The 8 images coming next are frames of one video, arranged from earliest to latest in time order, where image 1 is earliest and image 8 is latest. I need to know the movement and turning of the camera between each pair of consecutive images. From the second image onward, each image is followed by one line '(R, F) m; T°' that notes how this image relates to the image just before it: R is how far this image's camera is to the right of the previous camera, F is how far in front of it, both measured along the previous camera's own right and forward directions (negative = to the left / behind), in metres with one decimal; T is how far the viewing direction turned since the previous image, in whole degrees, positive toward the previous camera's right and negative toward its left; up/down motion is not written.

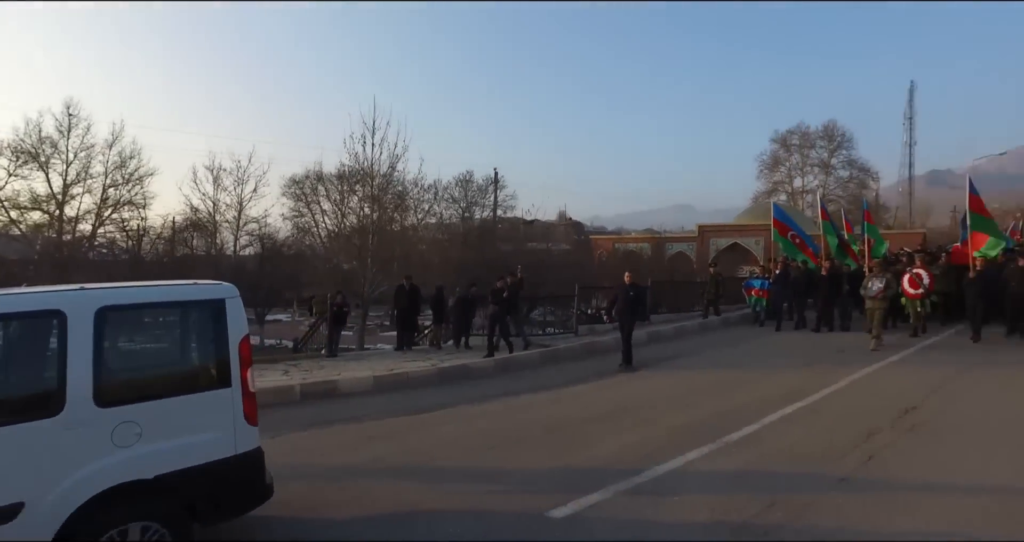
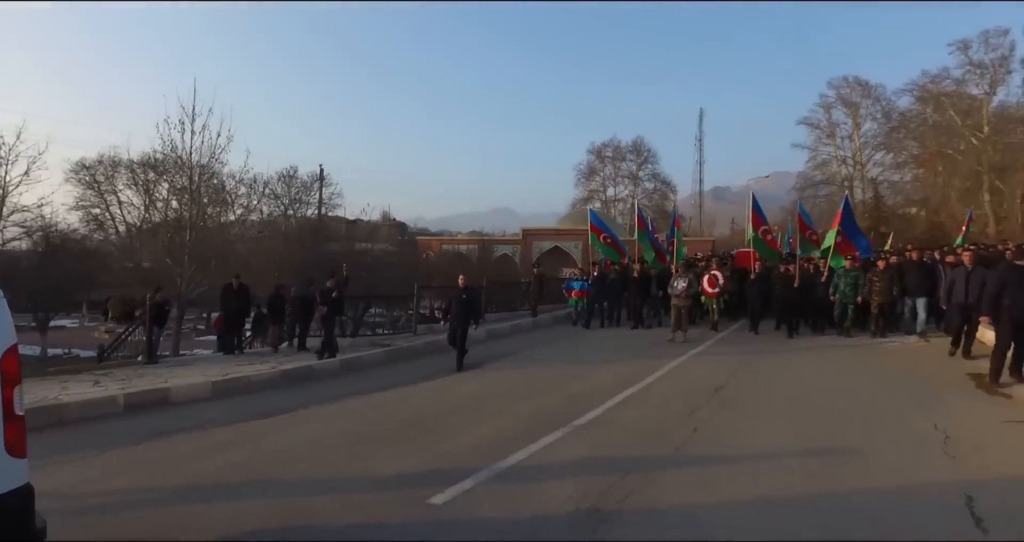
(-0.4, -0.3) m; +15°
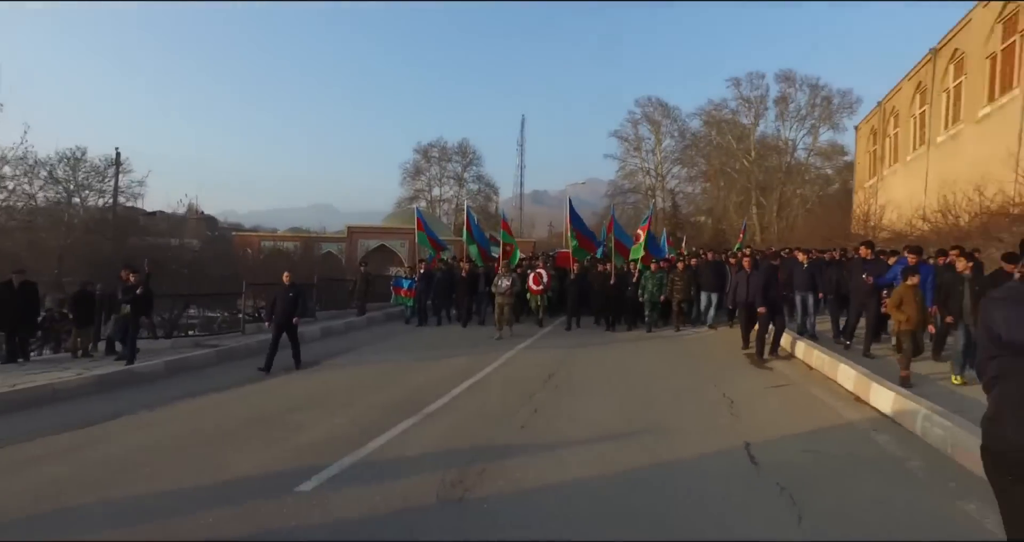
(-0.3, -0.4) m; +15°
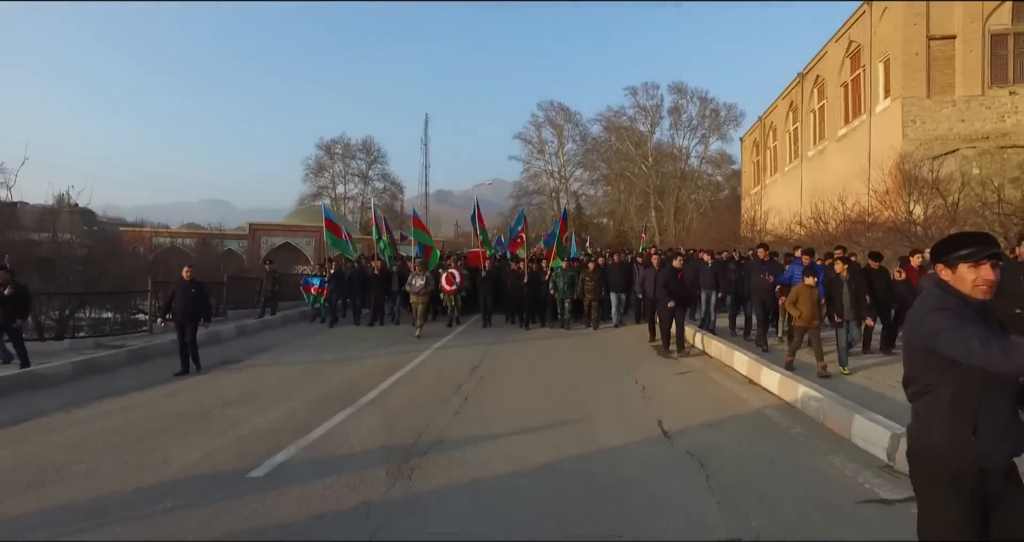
(-0.3, -0.4) m; +8°
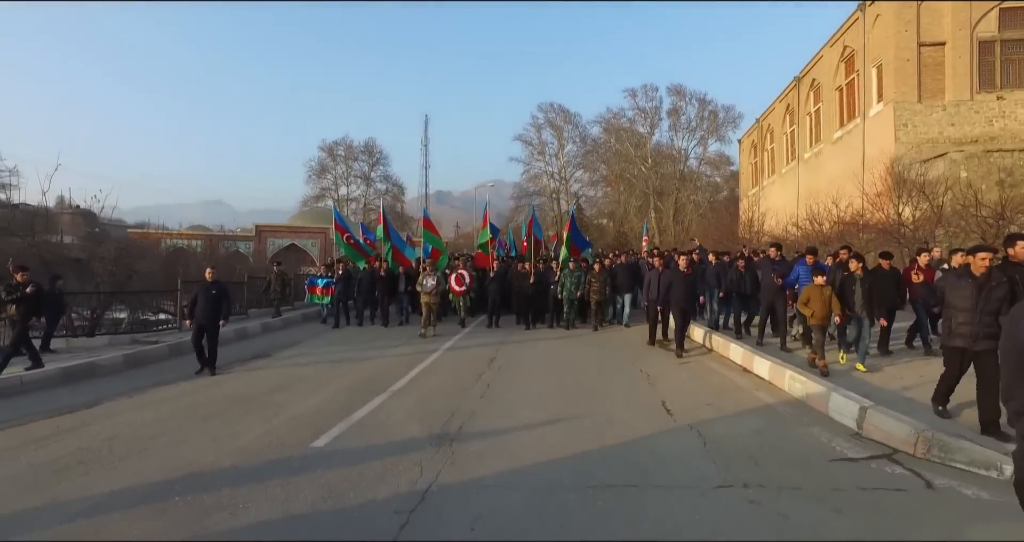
(-0.2, -0.8) m; 0°
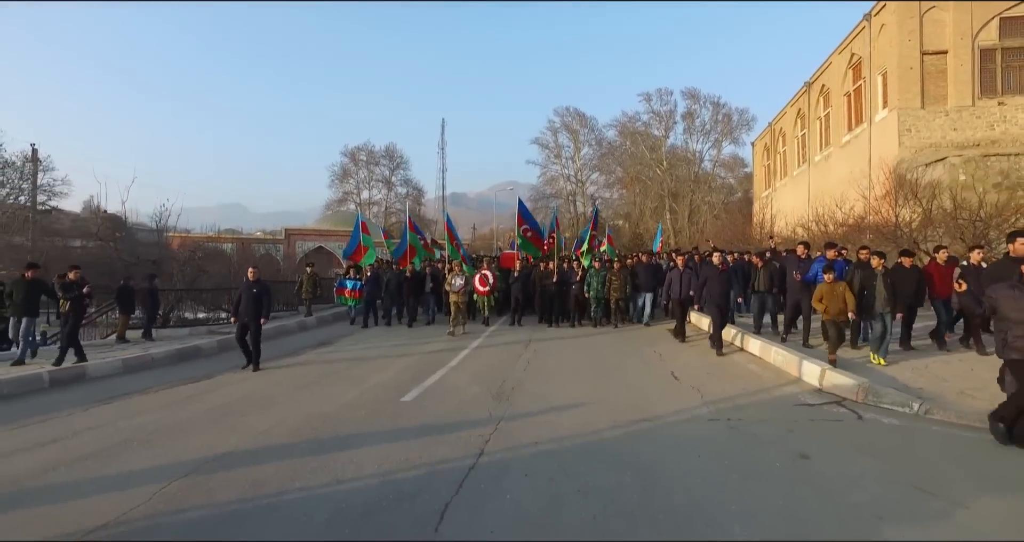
(-0.3, -1.6) m; -1°
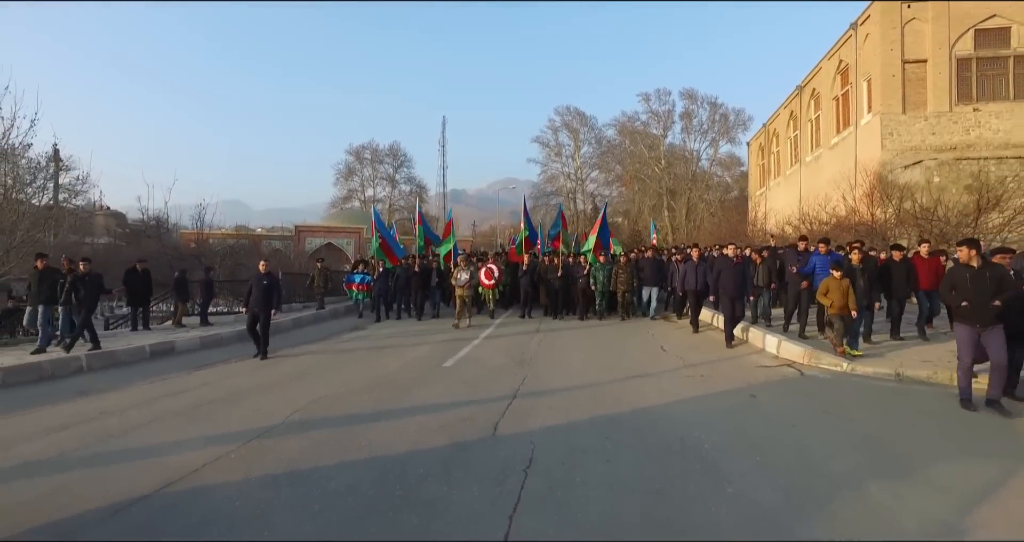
(-0.3, -1.7) m; 0°
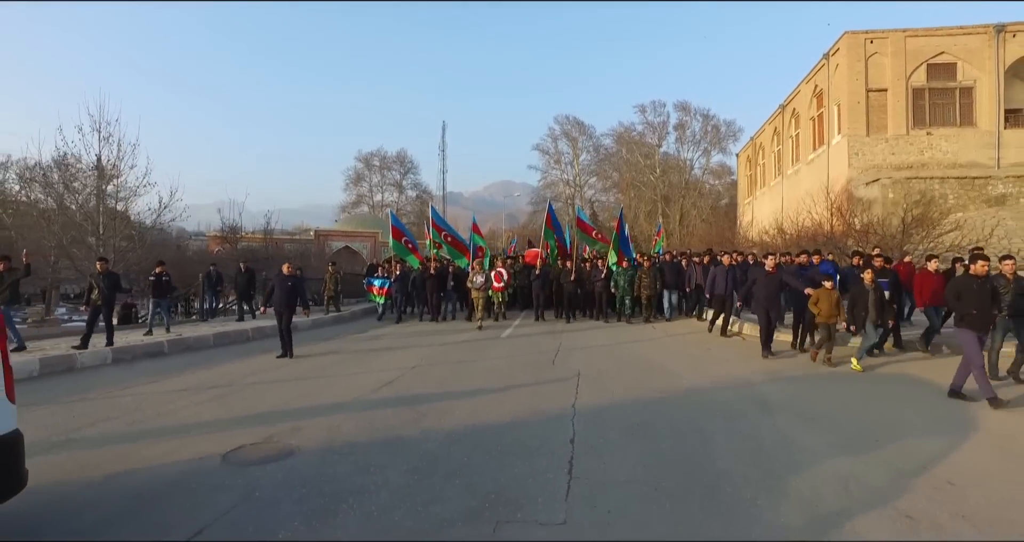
(-0.7, -3.7) m; 0°
